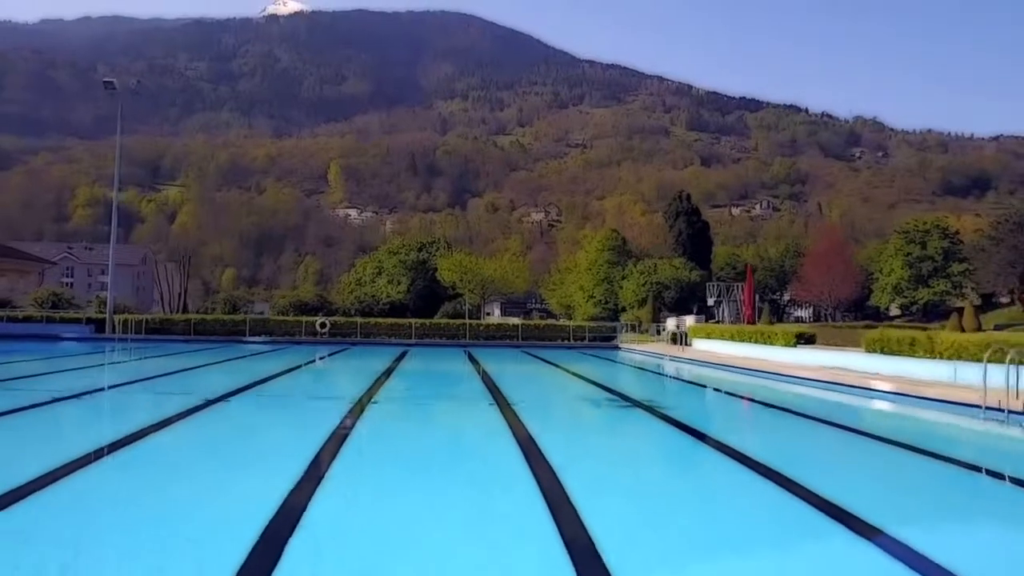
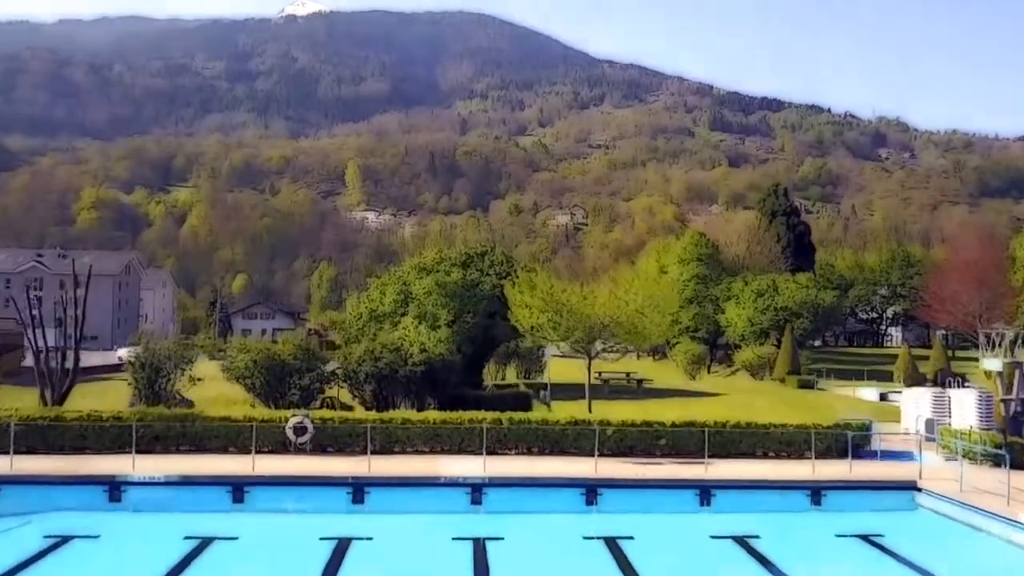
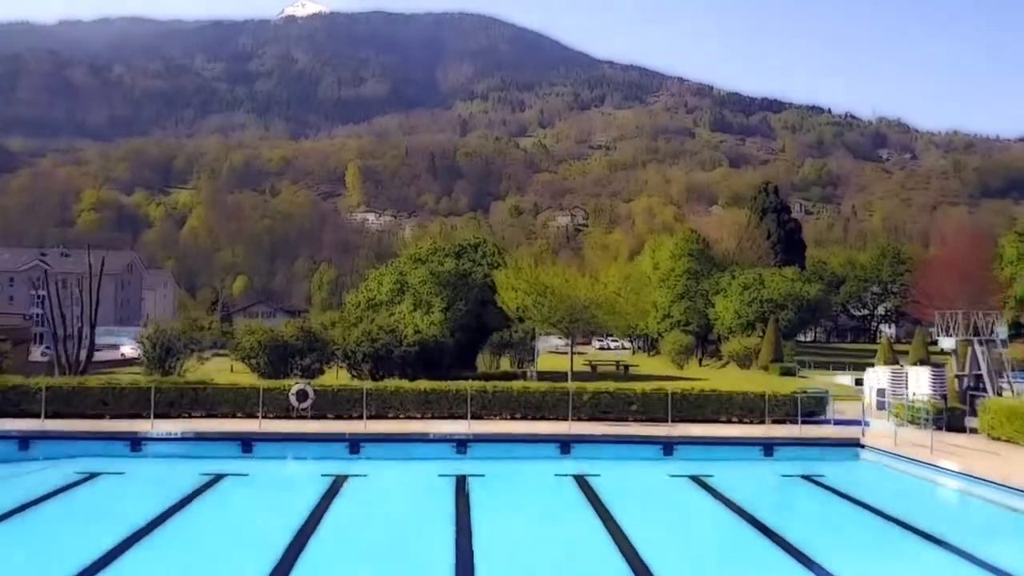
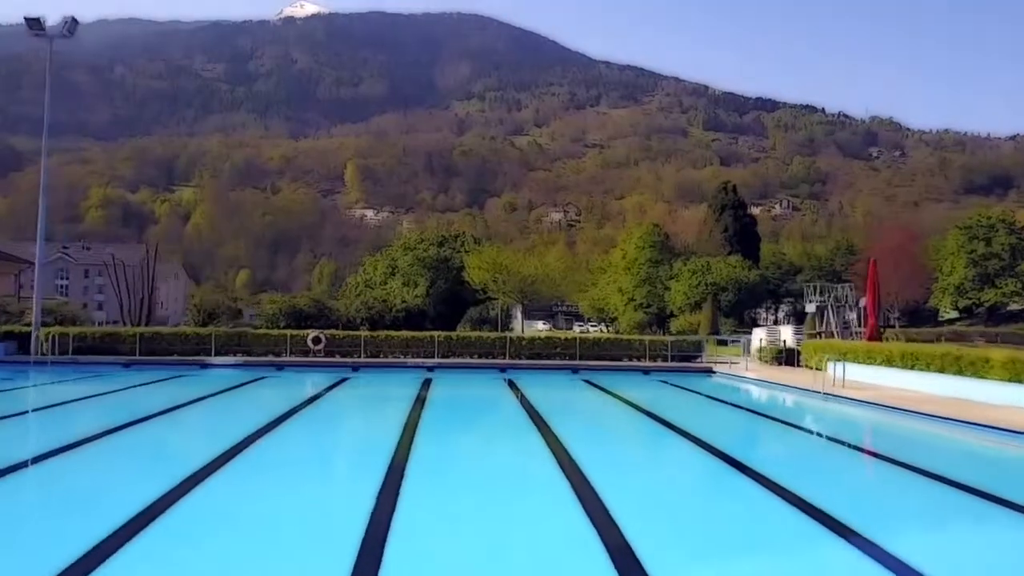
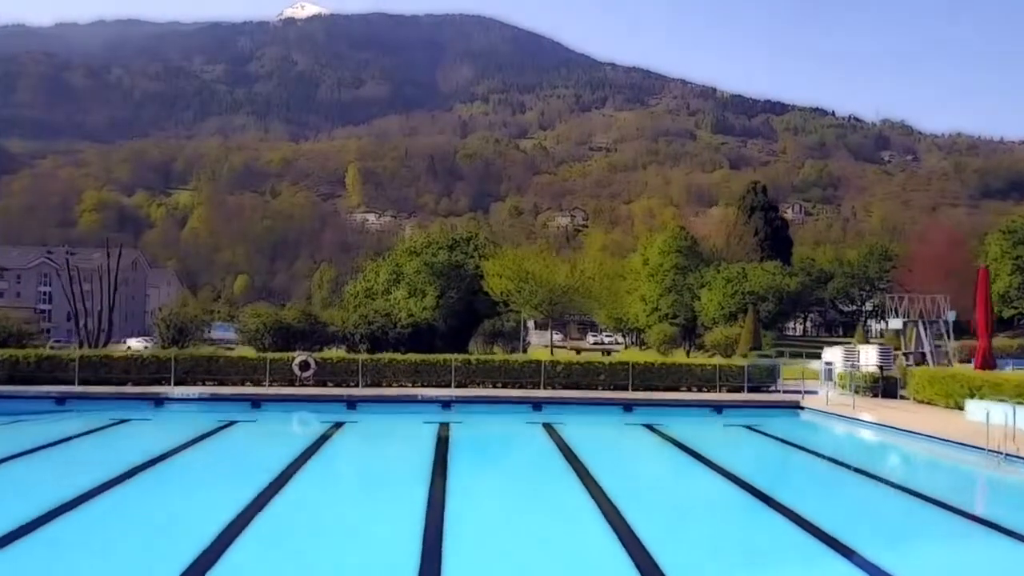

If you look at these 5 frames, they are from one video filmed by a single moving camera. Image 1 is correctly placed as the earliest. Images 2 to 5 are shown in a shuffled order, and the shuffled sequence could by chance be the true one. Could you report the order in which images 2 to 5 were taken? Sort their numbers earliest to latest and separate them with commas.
4, 5, 3, 2
